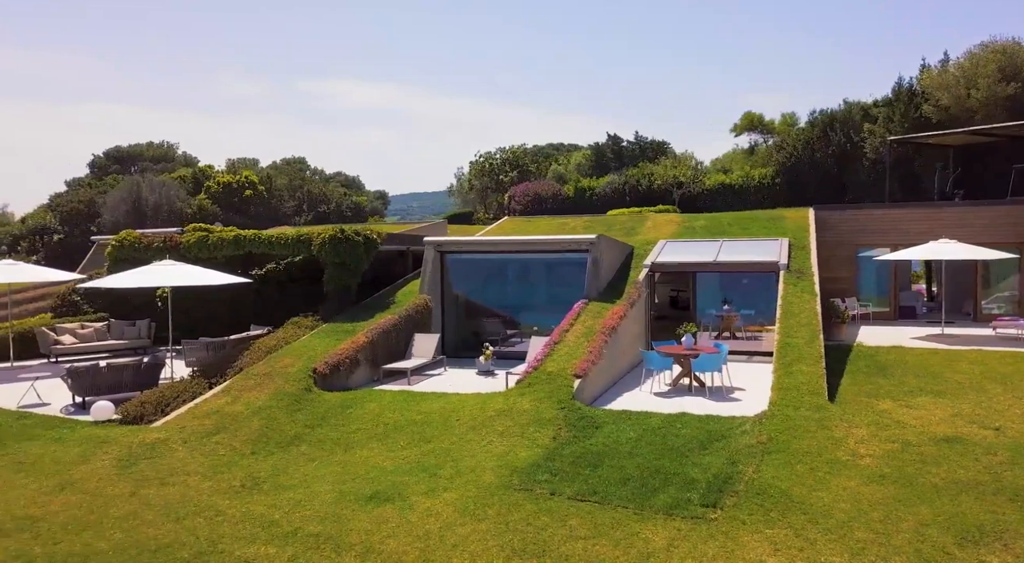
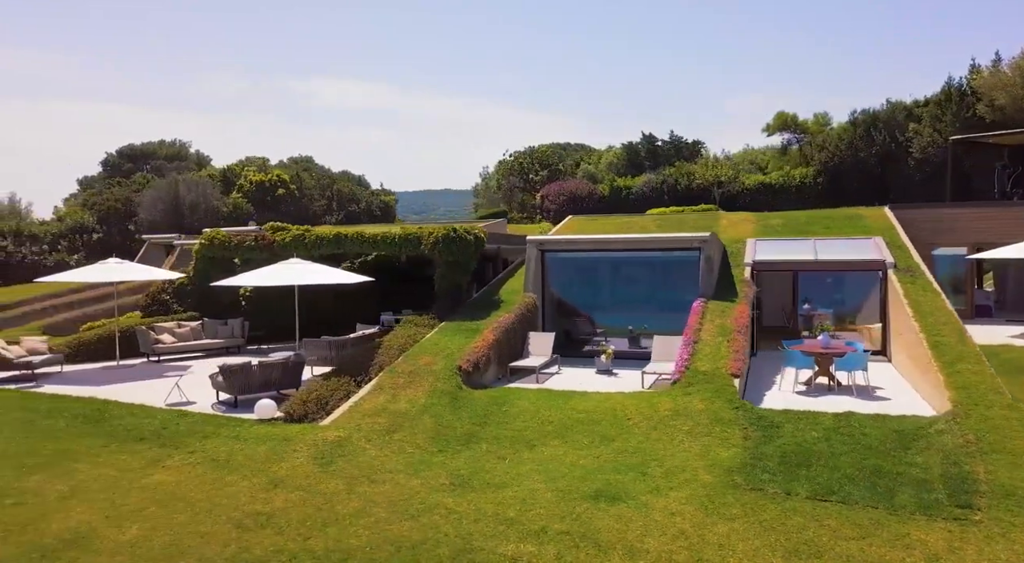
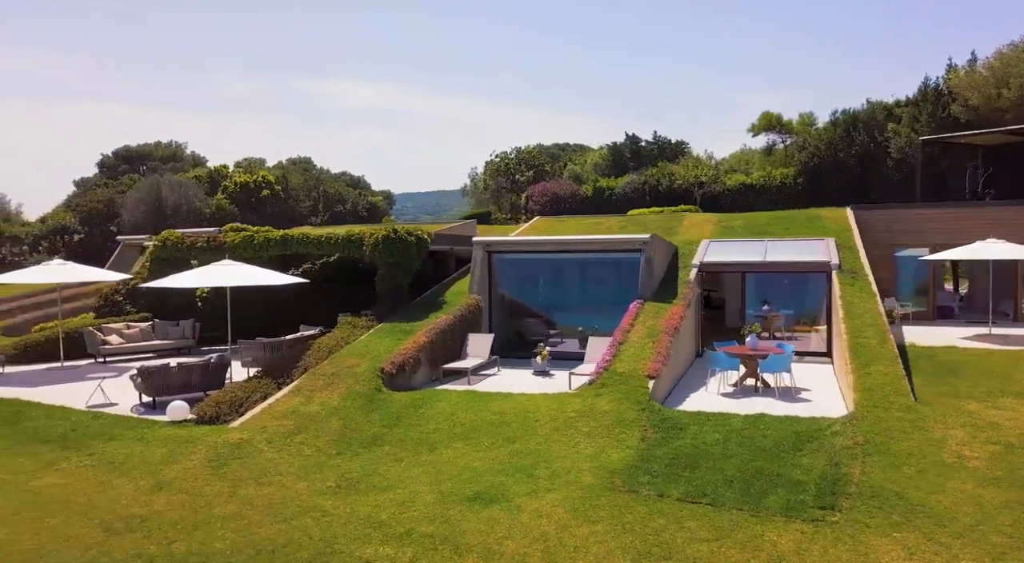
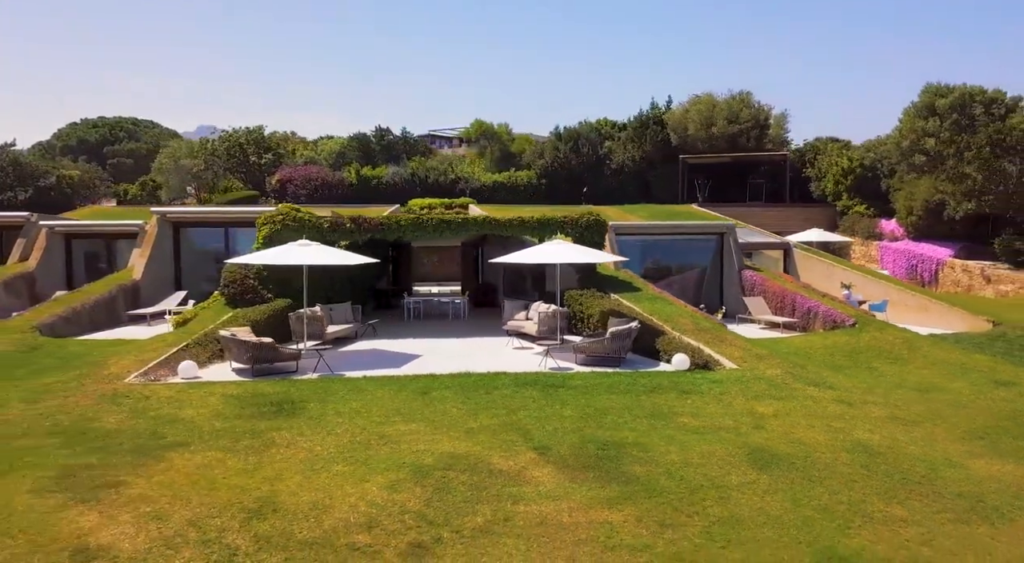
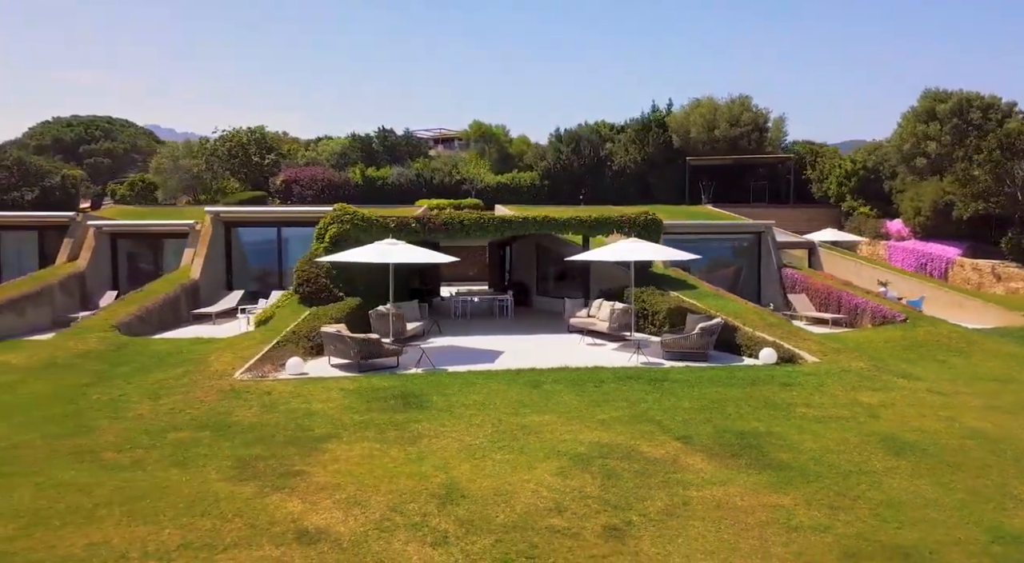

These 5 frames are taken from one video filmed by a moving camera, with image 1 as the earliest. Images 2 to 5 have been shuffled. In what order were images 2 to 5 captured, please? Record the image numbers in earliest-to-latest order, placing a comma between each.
3, 2, 4, 5
